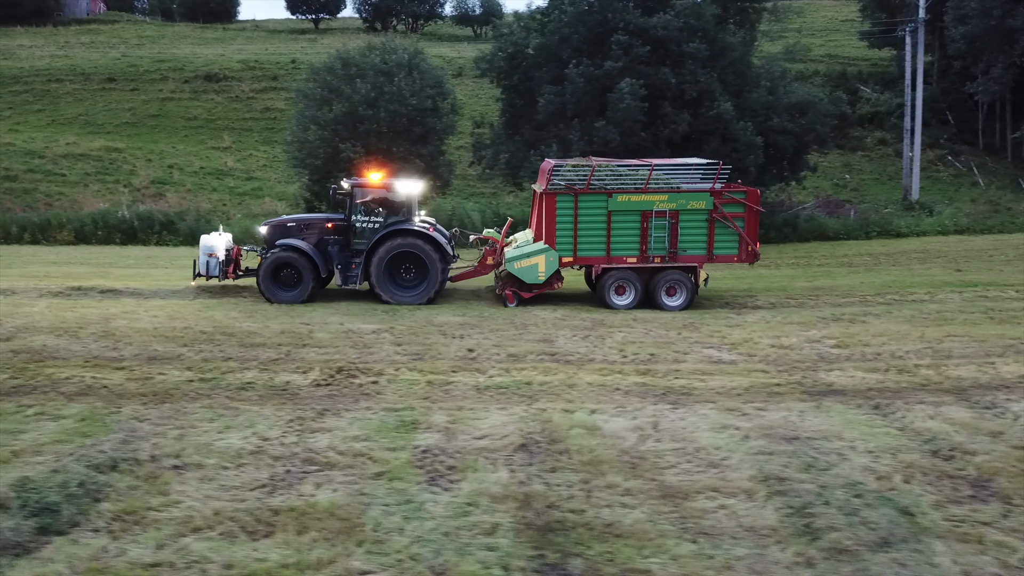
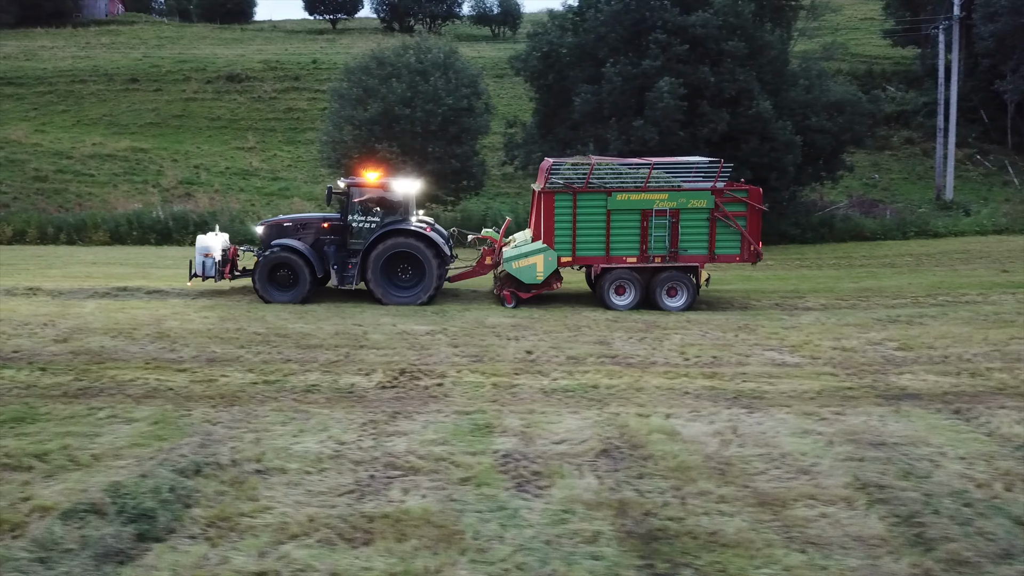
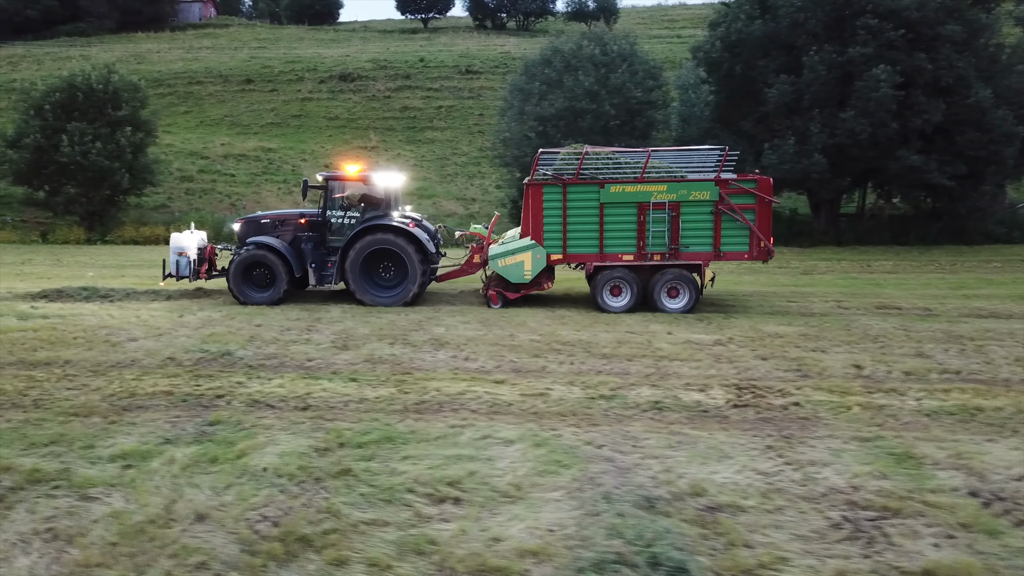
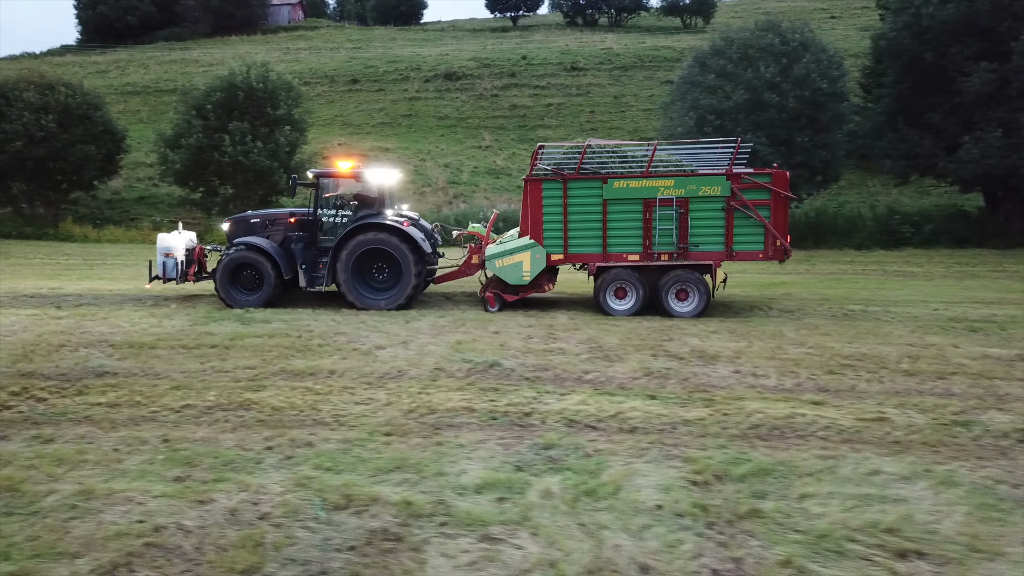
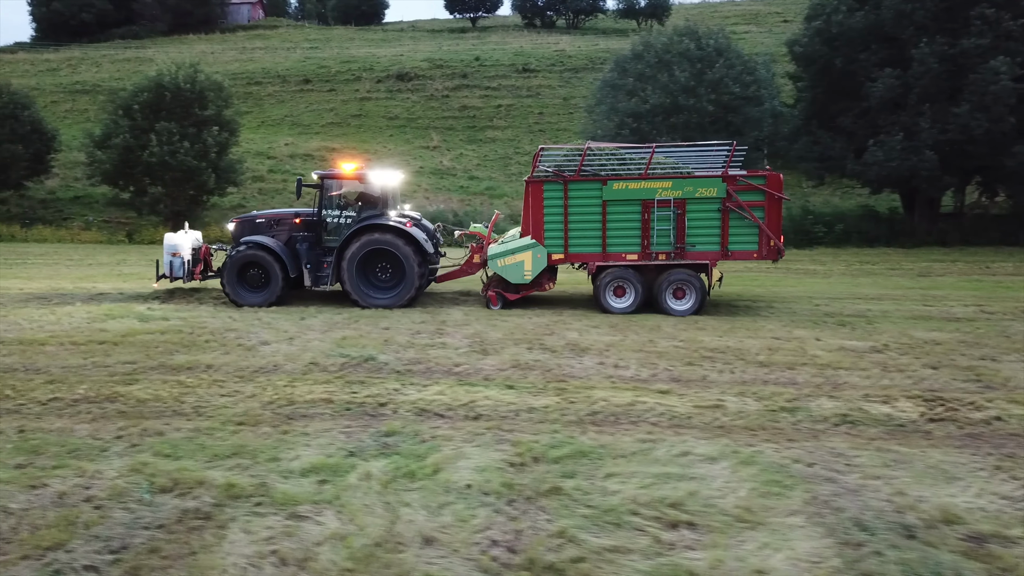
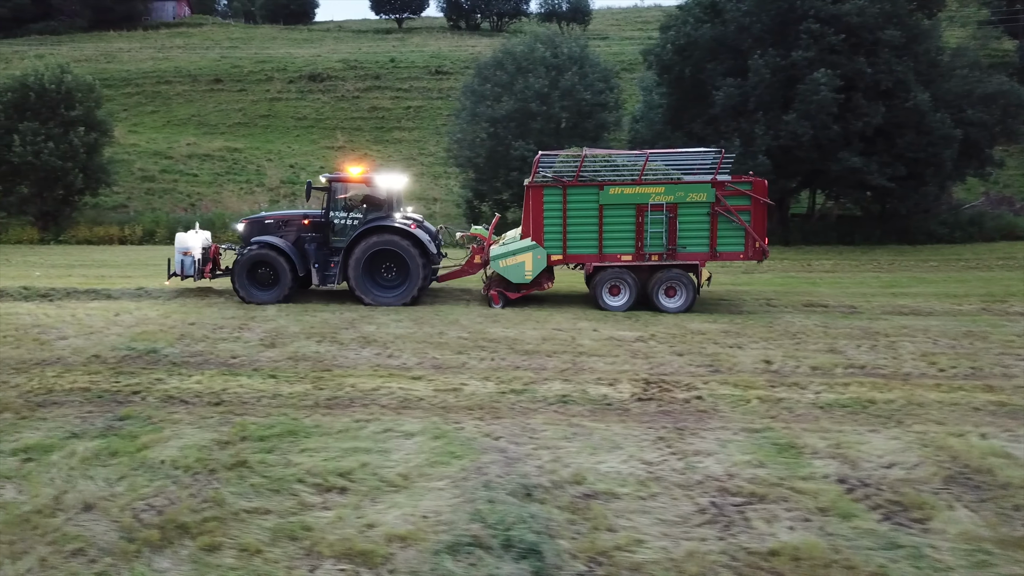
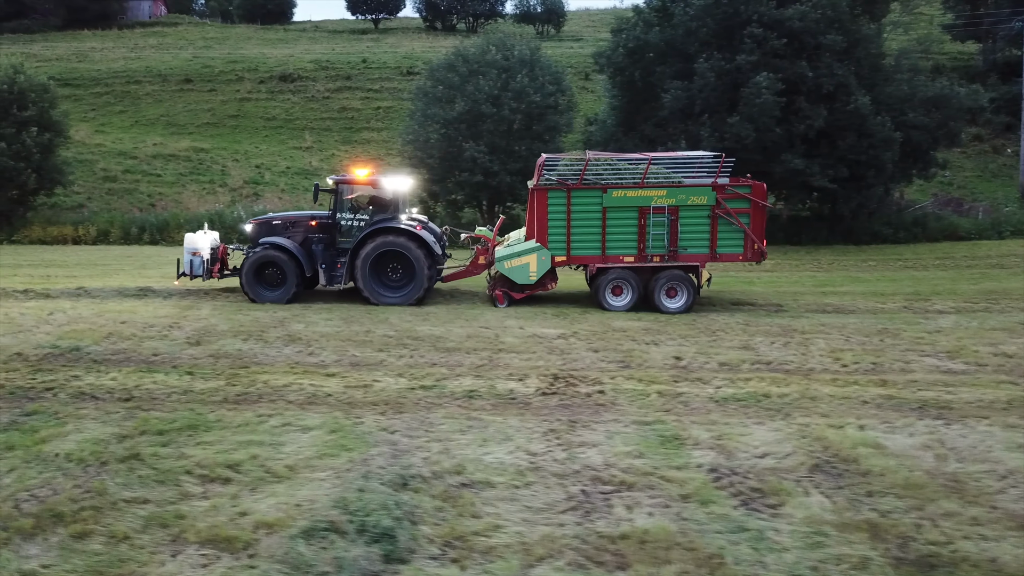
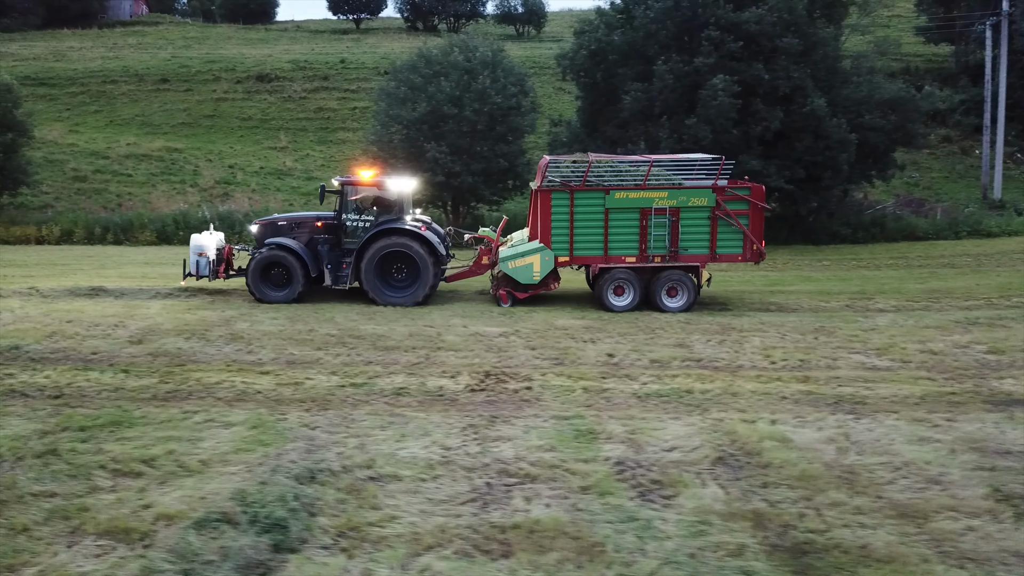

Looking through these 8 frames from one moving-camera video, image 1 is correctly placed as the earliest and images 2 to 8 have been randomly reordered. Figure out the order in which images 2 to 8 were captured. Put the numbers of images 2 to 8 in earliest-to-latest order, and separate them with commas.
2, 8, 7, 6, 3, 5, 4
